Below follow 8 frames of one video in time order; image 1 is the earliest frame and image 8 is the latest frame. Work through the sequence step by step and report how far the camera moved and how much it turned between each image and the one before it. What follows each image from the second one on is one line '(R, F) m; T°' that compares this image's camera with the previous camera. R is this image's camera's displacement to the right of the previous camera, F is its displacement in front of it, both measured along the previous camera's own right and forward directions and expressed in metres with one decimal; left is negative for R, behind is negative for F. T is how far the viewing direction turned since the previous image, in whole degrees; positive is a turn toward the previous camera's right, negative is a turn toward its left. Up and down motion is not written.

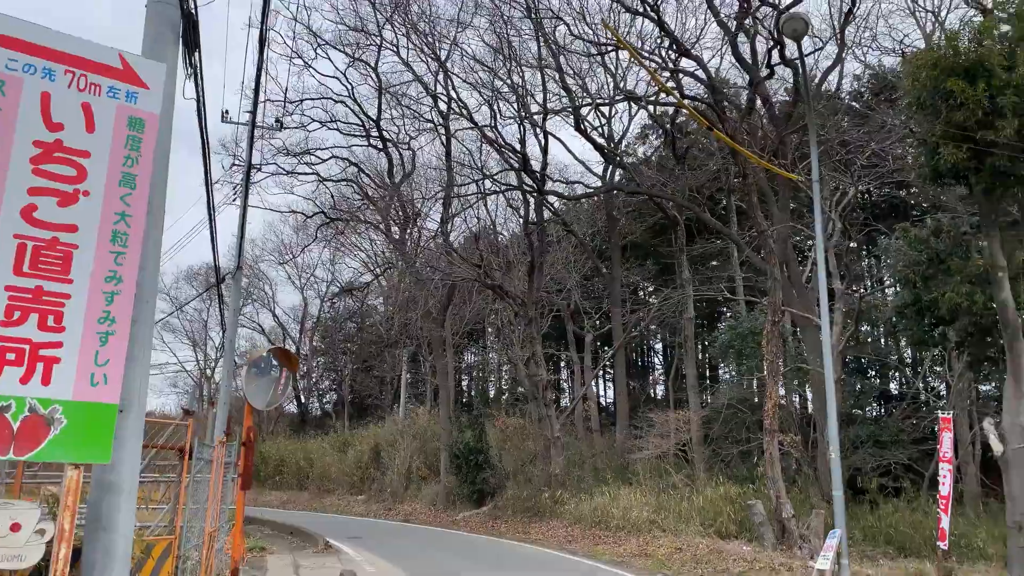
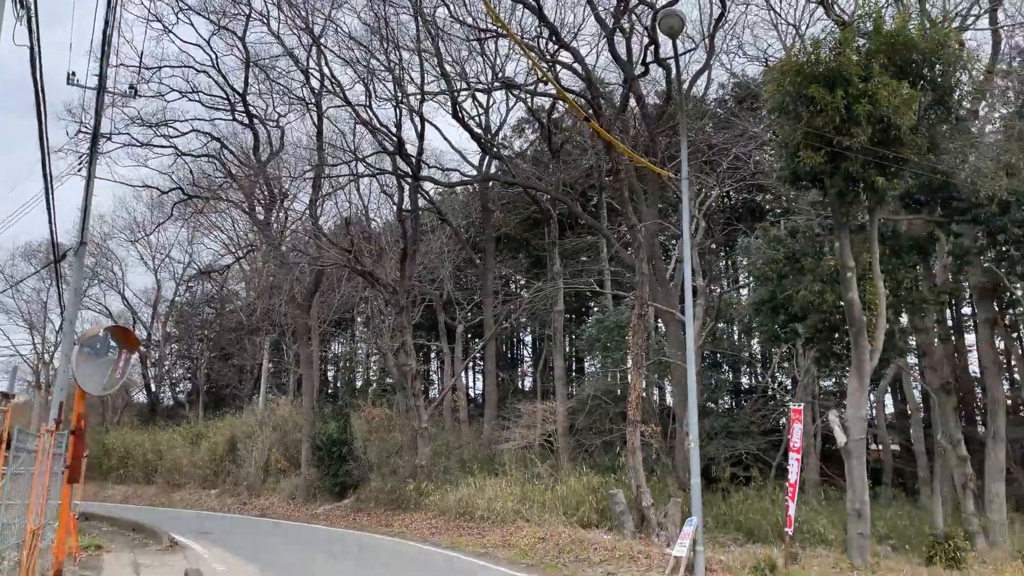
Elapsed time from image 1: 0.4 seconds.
(0.0, +0.3) m; +9°
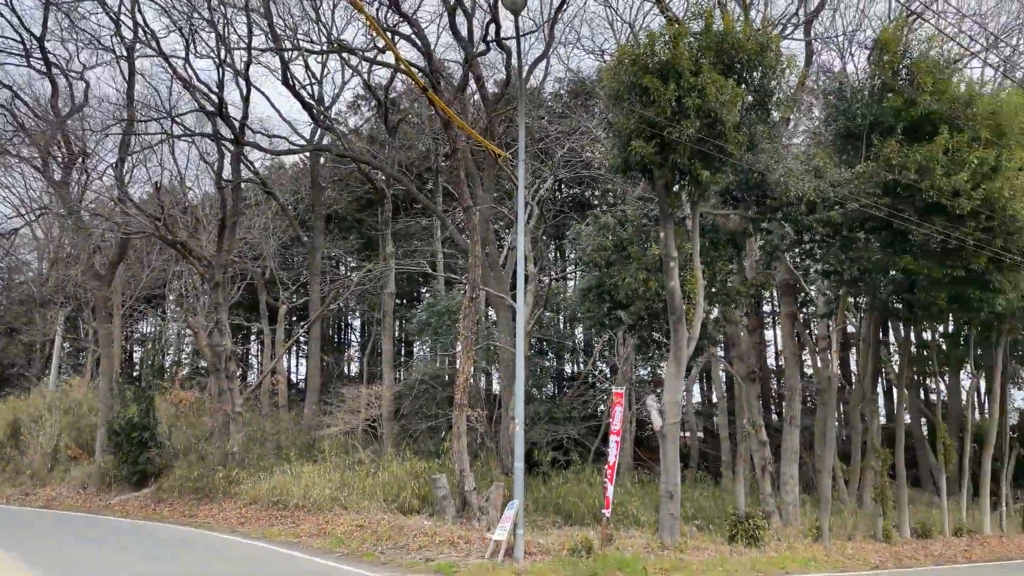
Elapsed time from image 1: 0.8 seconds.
(+0.1, +0.4) m; +12°
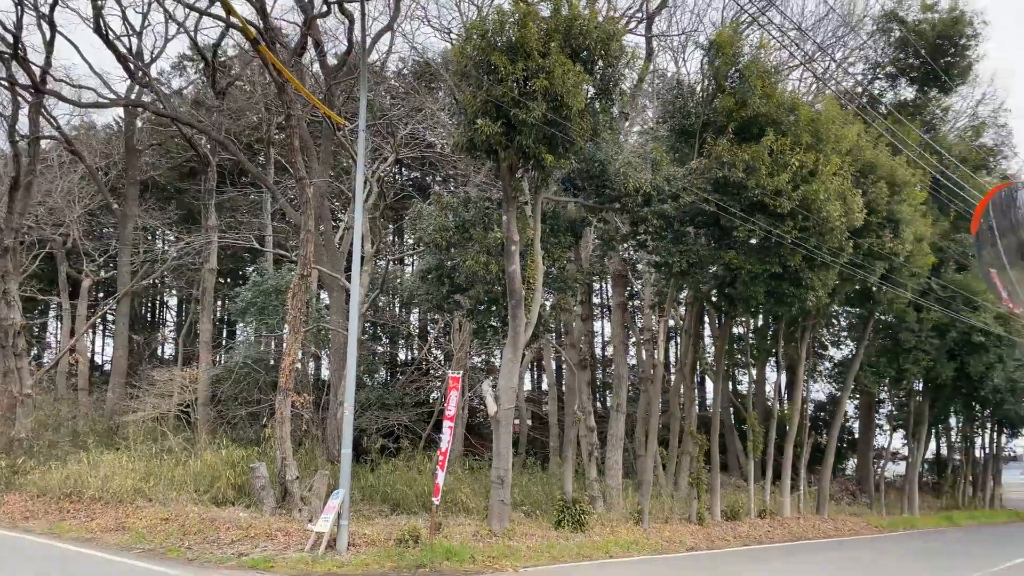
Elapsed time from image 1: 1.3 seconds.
(0.0, +0.4) m; +12°
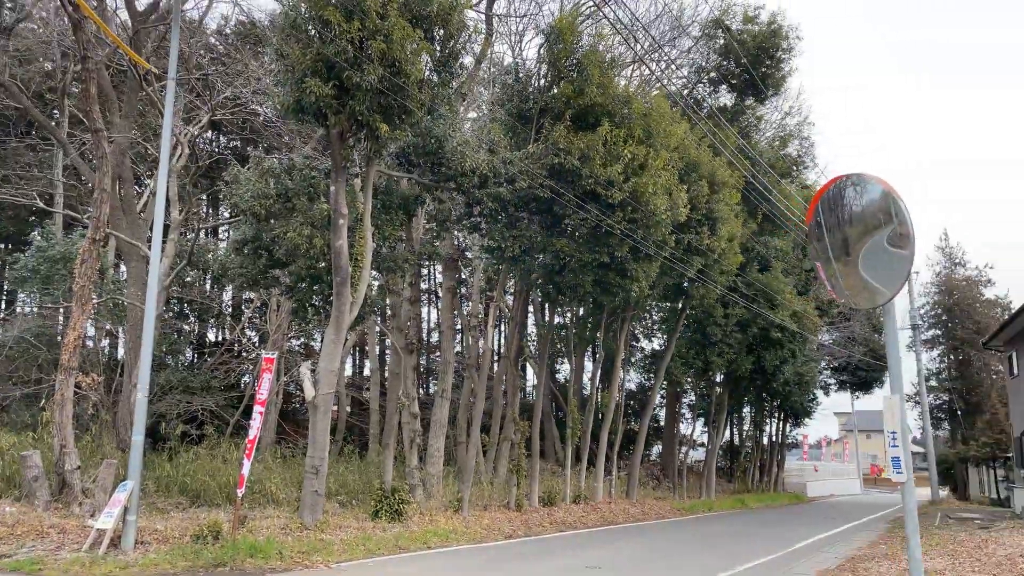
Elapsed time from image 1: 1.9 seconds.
(0.0, +0.5) m; +12°
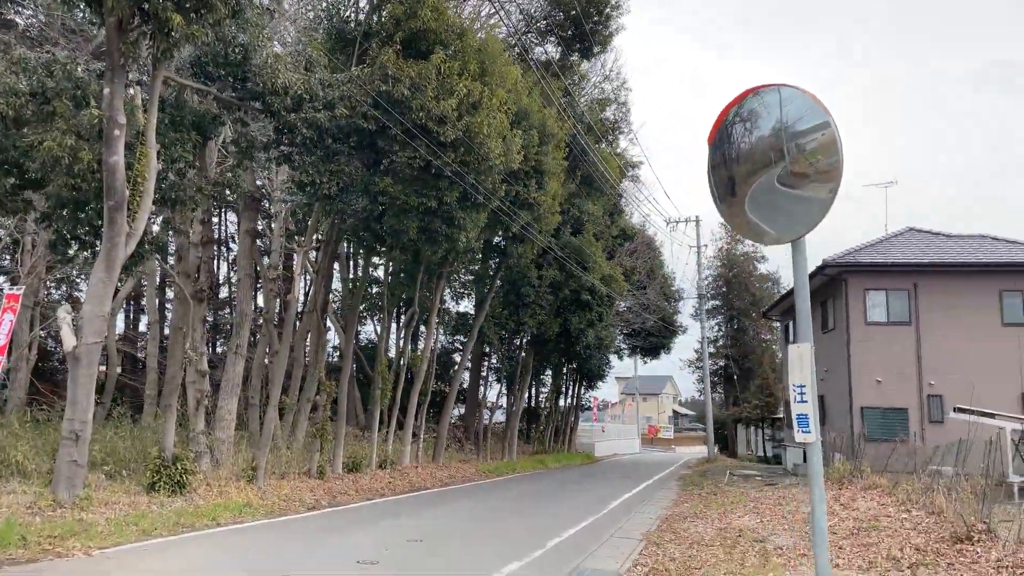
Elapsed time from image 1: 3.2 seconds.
(-0.3, +1.2) m; +14°
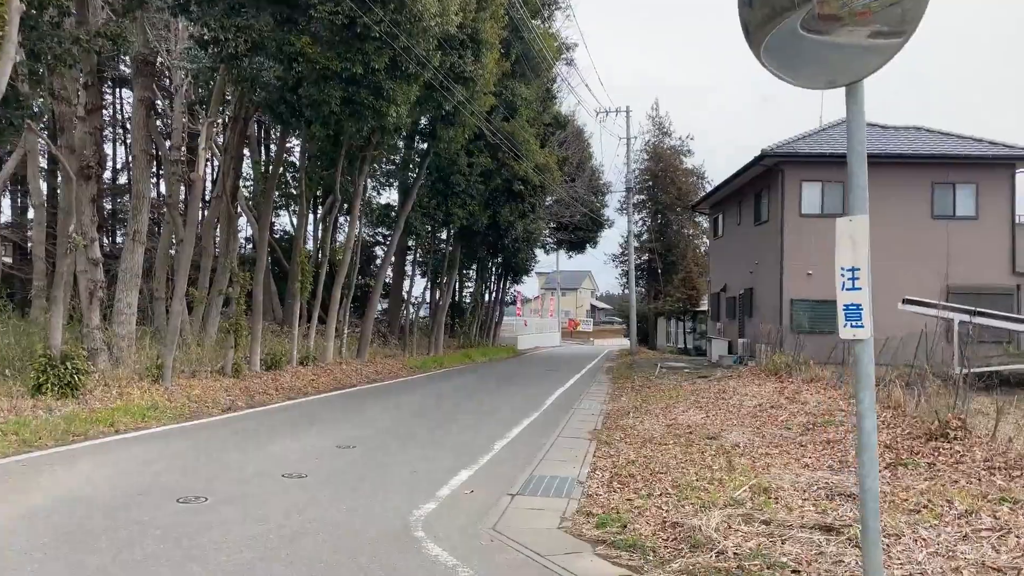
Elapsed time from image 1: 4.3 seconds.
(-0.3, +1.1) m; +6°
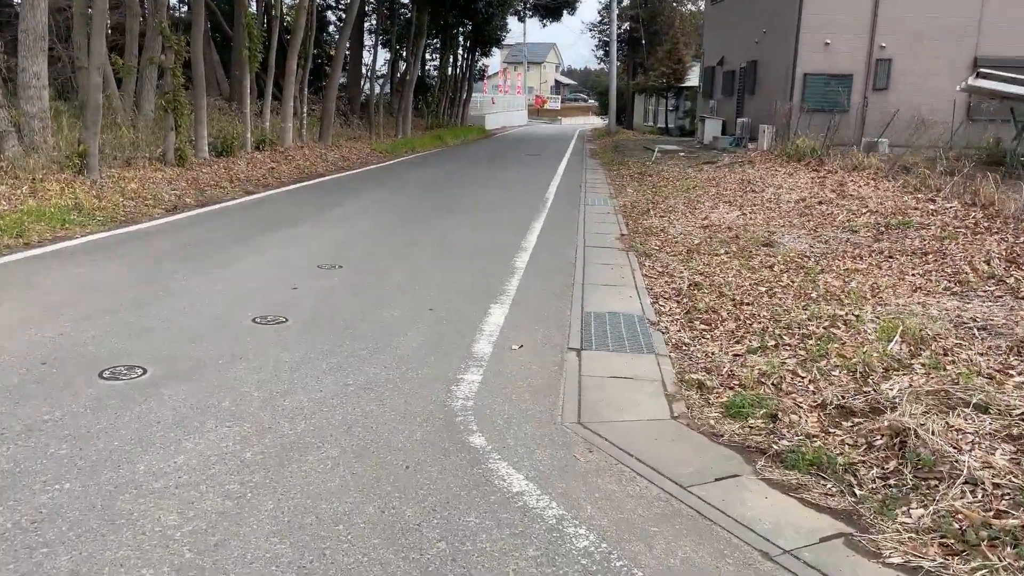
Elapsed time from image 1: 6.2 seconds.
(-0.6, +1.9) m; +3°
